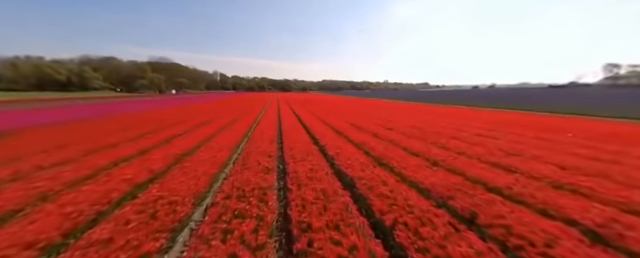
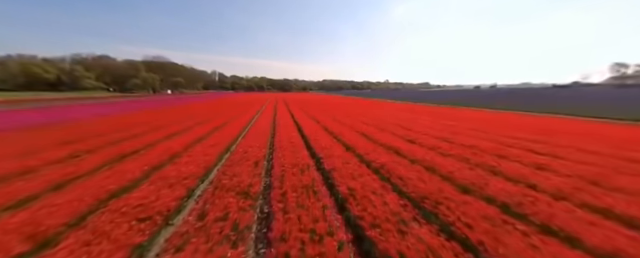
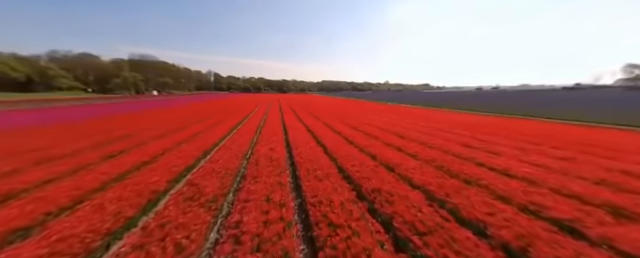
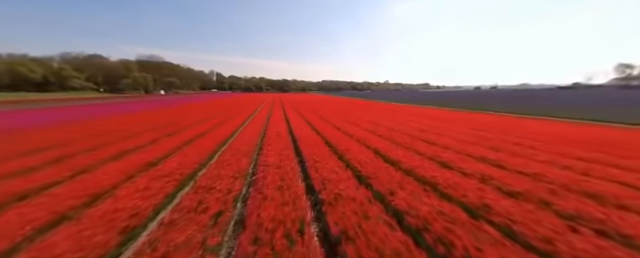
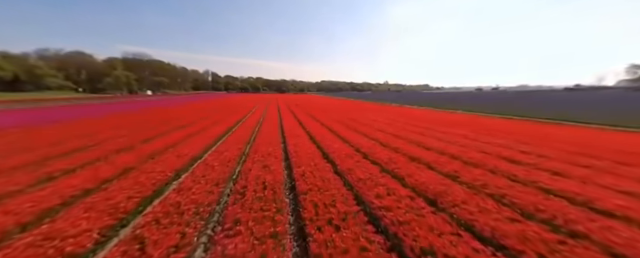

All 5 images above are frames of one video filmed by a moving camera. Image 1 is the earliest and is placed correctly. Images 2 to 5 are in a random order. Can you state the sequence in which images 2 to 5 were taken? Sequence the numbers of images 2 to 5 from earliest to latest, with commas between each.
2, 4, 3, 5
